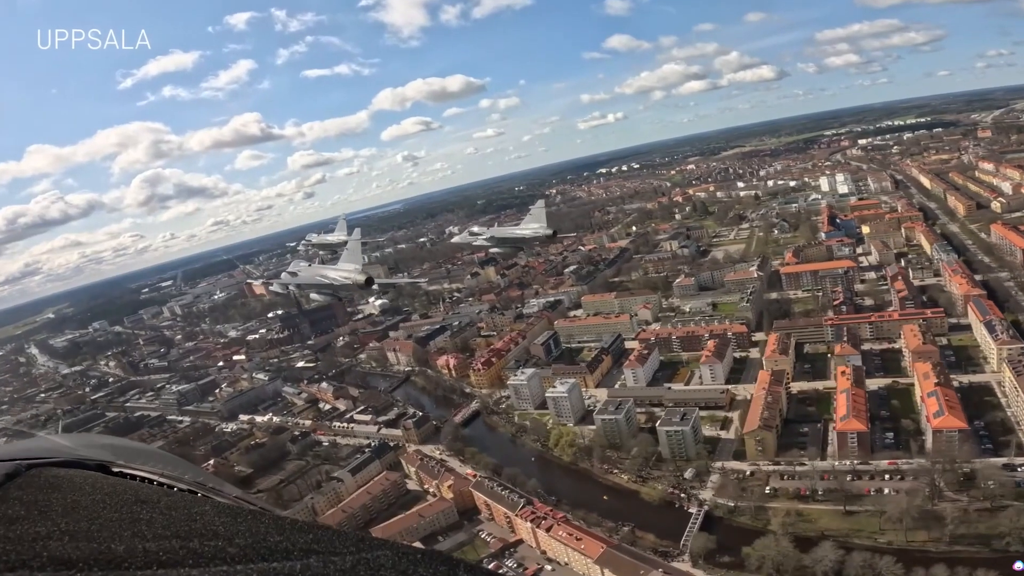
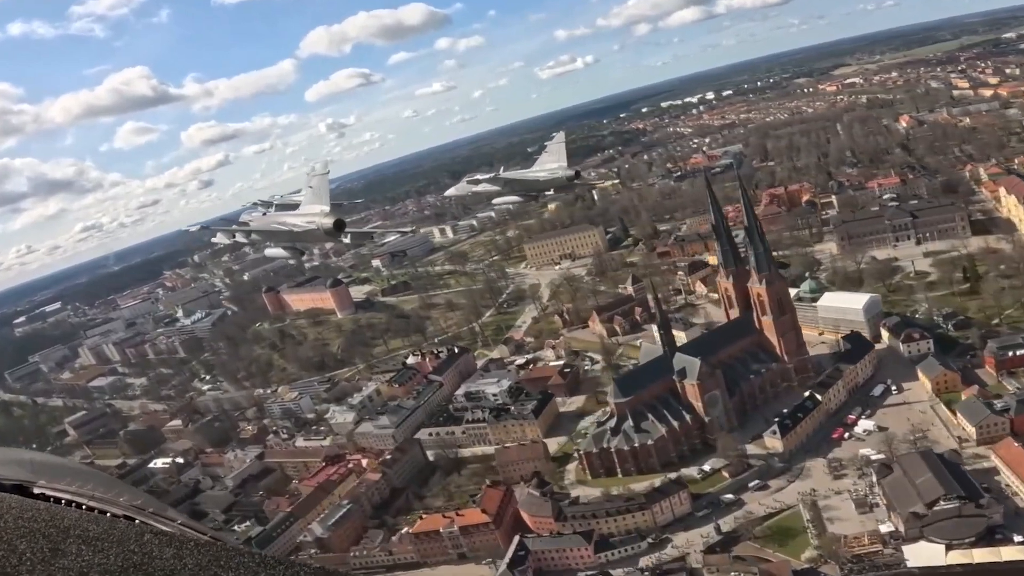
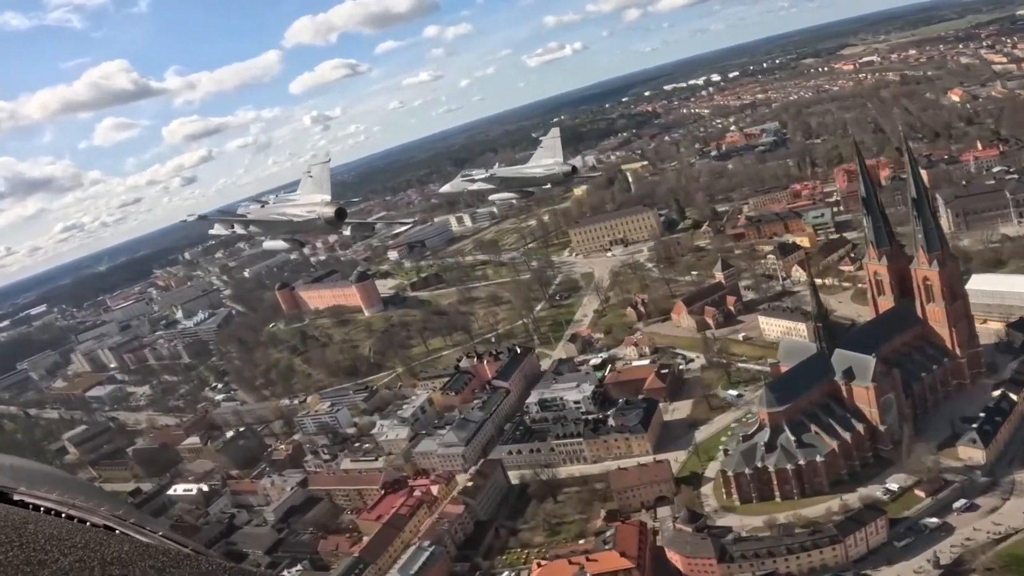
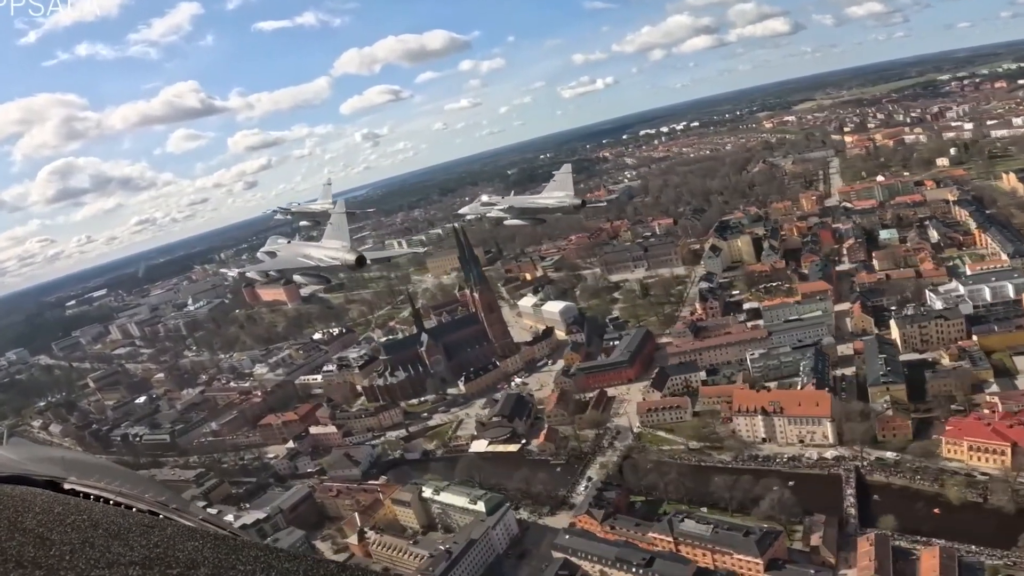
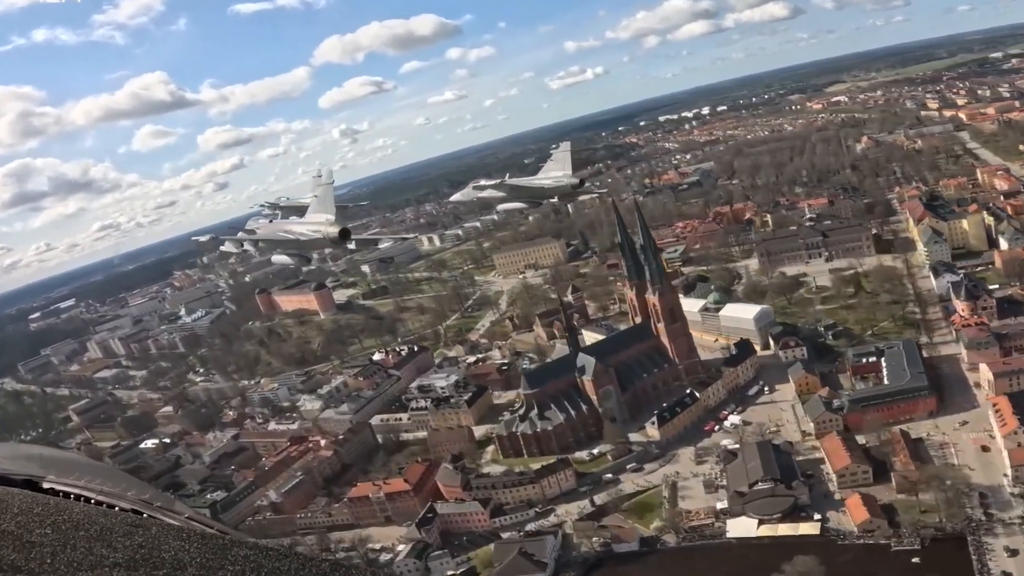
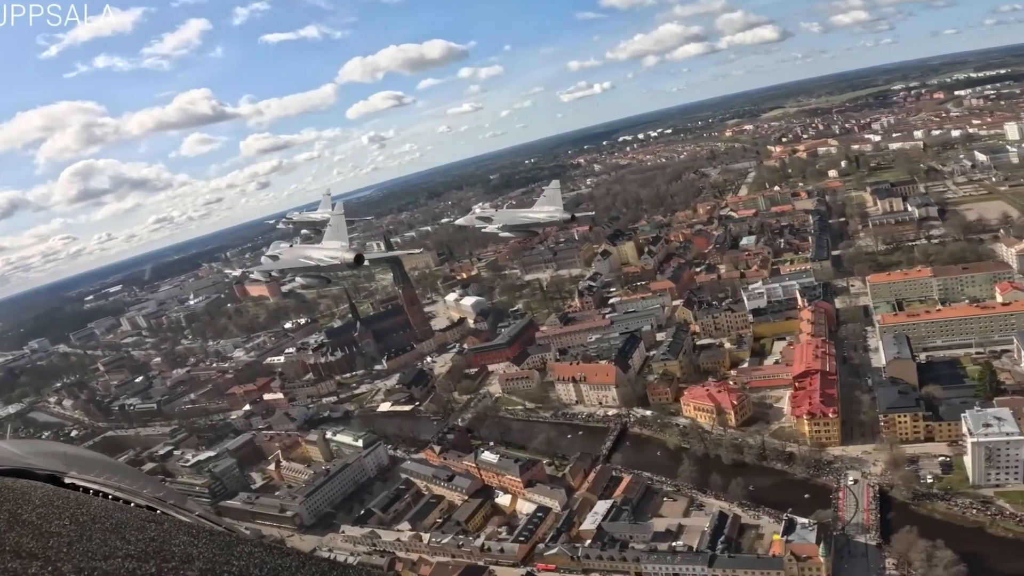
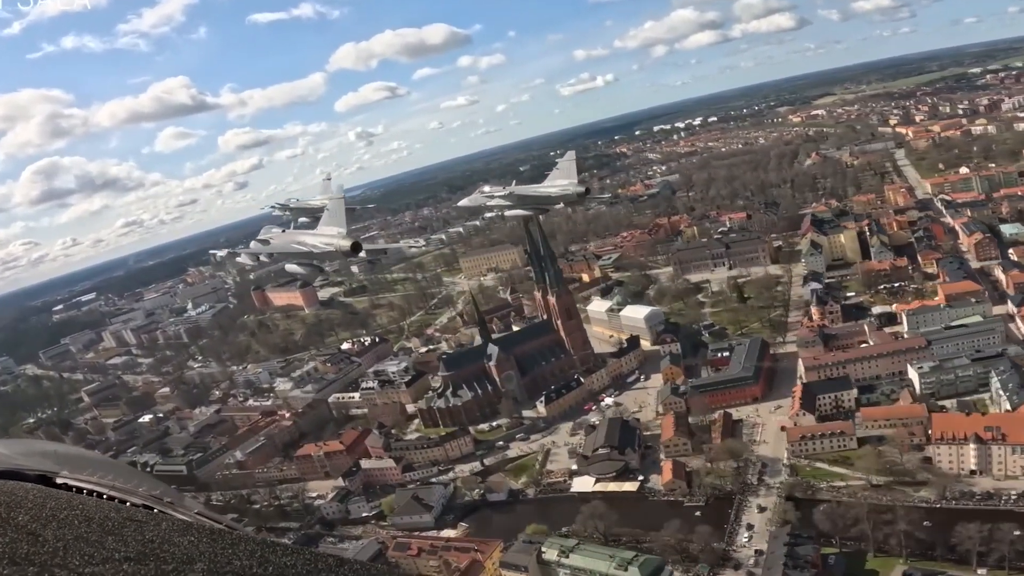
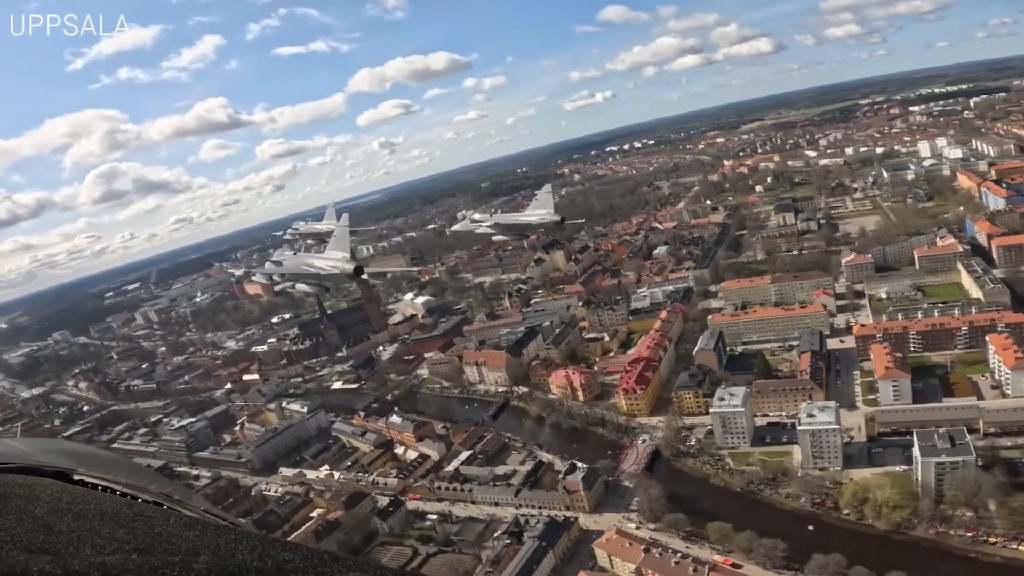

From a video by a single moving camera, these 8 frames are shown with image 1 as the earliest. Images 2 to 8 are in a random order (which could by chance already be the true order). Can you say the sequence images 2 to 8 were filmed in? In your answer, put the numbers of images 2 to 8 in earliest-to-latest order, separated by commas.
8, 6, 4, 7, 5, 2, 3
